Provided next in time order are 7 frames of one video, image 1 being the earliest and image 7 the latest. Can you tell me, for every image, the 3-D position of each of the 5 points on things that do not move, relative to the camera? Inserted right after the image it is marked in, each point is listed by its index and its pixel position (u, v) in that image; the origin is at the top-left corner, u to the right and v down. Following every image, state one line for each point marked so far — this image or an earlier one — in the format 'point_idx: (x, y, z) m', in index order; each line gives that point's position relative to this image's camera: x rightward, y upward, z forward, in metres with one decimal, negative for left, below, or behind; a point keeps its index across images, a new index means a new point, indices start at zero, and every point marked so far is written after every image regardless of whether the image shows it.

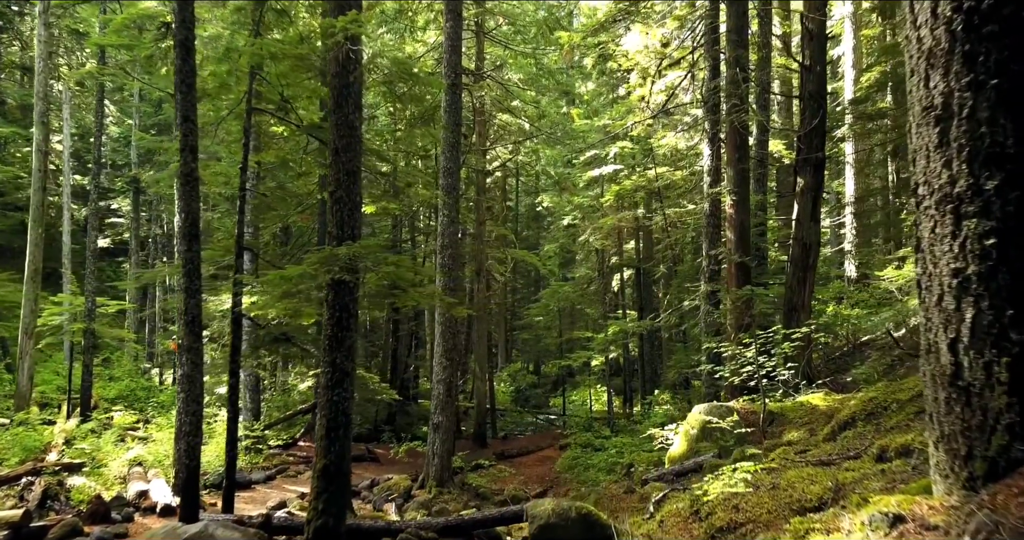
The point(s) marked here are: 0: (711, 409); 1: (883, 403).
0: (+2.0, -1.4, +7.4) m
1: (+2.5, -0.9, +4.9) m
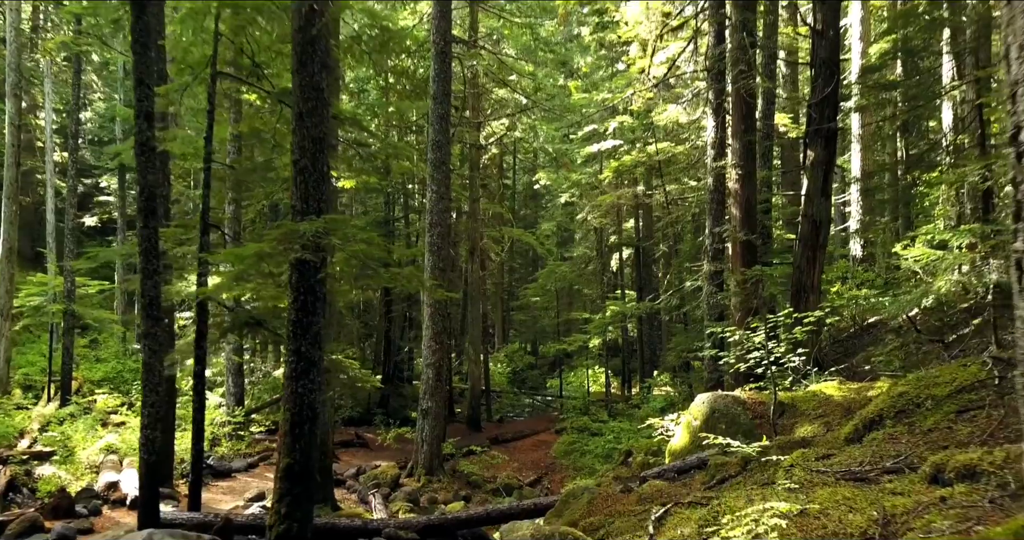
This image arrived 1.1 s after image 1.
0: (+1.9, -1.2, +6.8) m
1: (+2.4, -0.8, +4.3) m
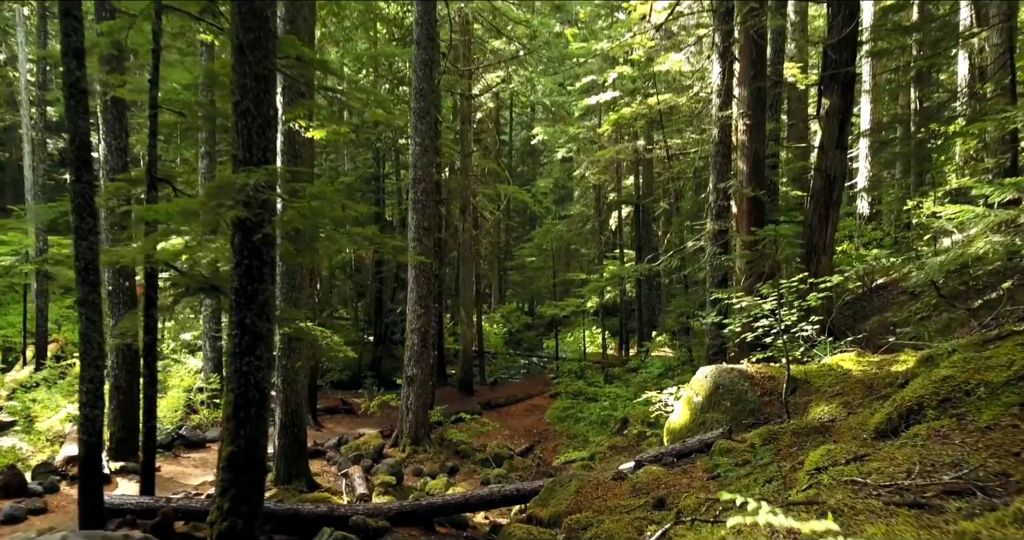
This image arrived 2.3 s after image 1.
0: (+1.7, -0.9, +6.1) m
1: (+2.3, -0.6, +3.7) m
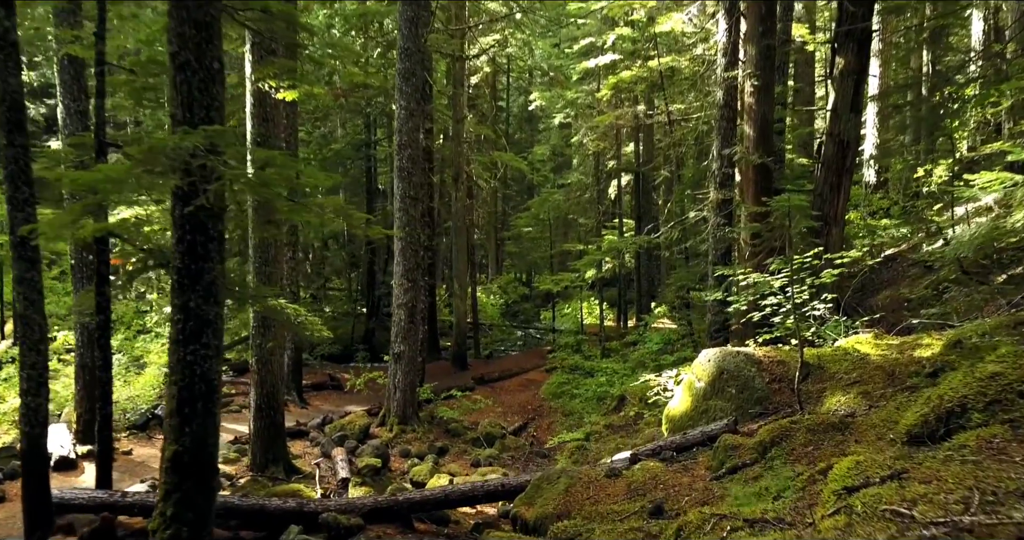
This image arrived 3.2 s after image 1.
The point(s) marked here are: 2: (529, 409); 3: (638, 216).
0: (+1.6, -0.7, +5.6) m
1: (+2.1, -0.5, +3.1) m
2: (+0.3, -2.5, +13.0) m
3: (+3.1, +1.4, +18.2) m
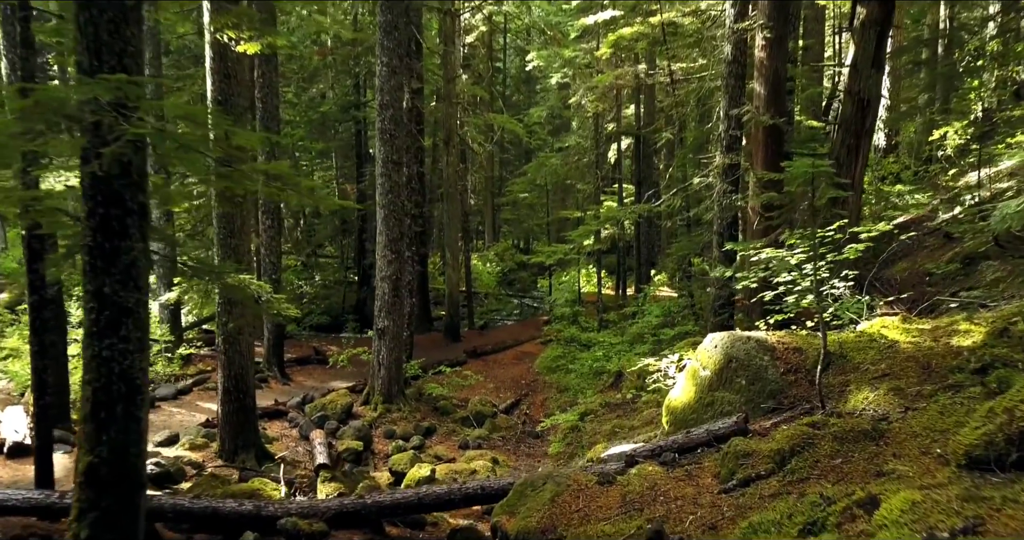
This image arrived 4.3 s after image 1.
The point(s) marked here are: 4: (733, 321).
0: (+1.5, -0.5, +5.0) m
1: (+2.0, -0.4, +2.5) m
2: (+0.2, -2.0, +12.5) m
3: (+3.0, +2.1, +17.4) m
4: (+2.5, -0.6, +8.4) m
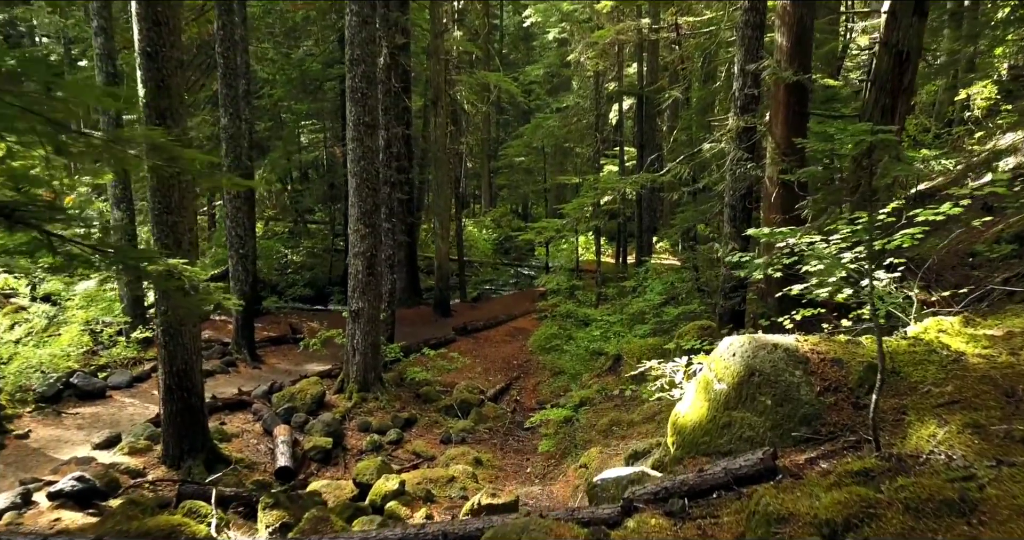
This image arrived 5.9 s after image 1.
0: (+1.4, -0.5, +4.1) m
1: (+1.9, -0.5, +1.6) m
2: (0.0, -1.5, +11.6) m
3: (+2.9, +2.8, +16.3) m
4: (+2.4, -0.4, +7.4) m
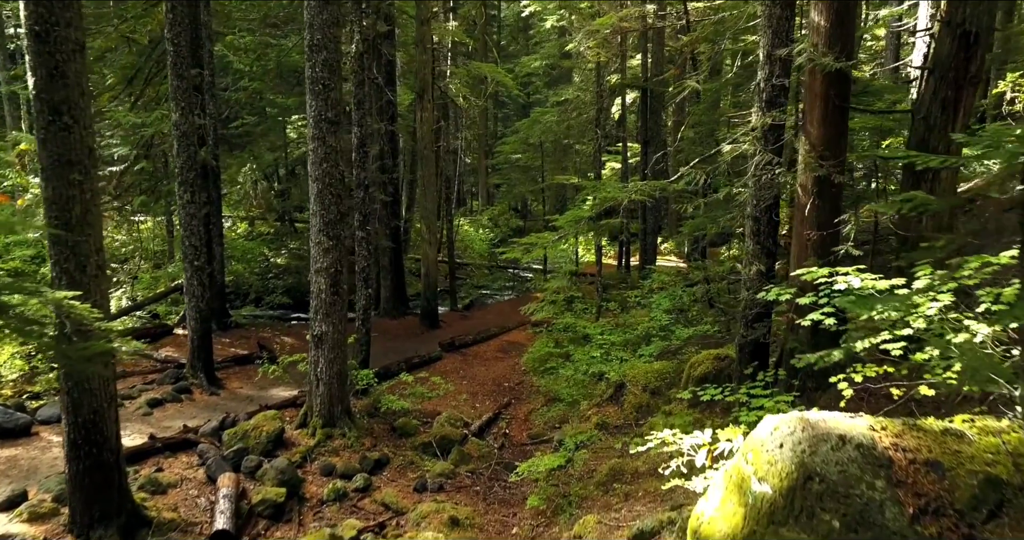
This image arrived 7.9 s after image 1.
0: (+1.2, -0.7, +2.9) m
1: (+1.7, -0.8, +0.4) m
2: (-0.1, -1.7, +10.4) m
3: (+2.8, +2.7, +15.1) m
4: (+2.2, -0.6, +6.3) m
